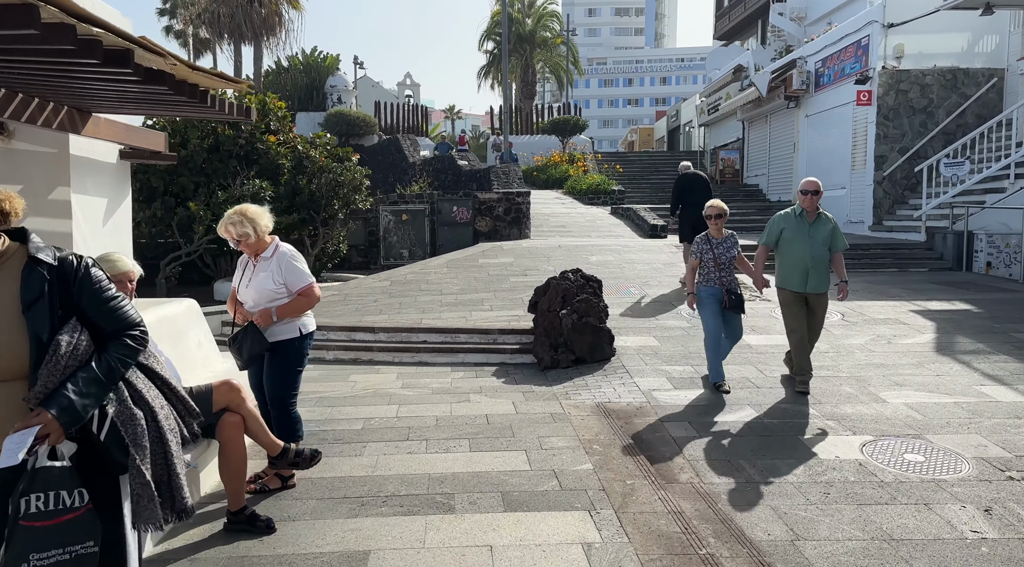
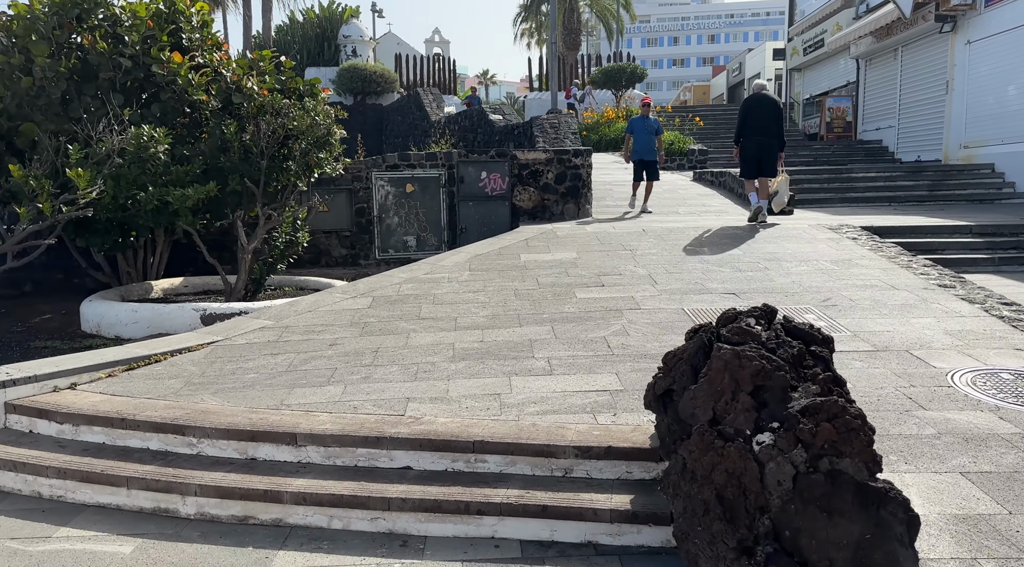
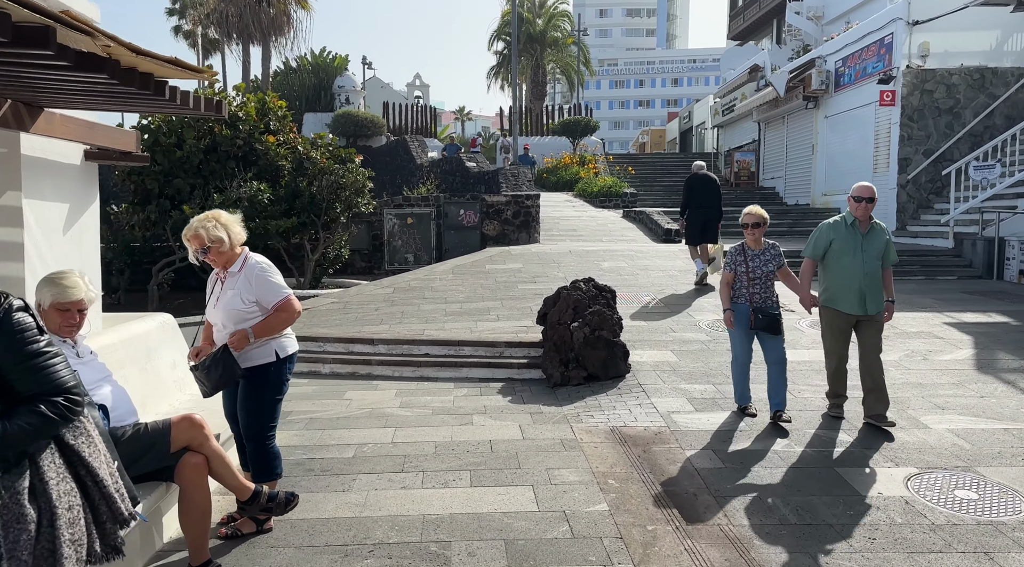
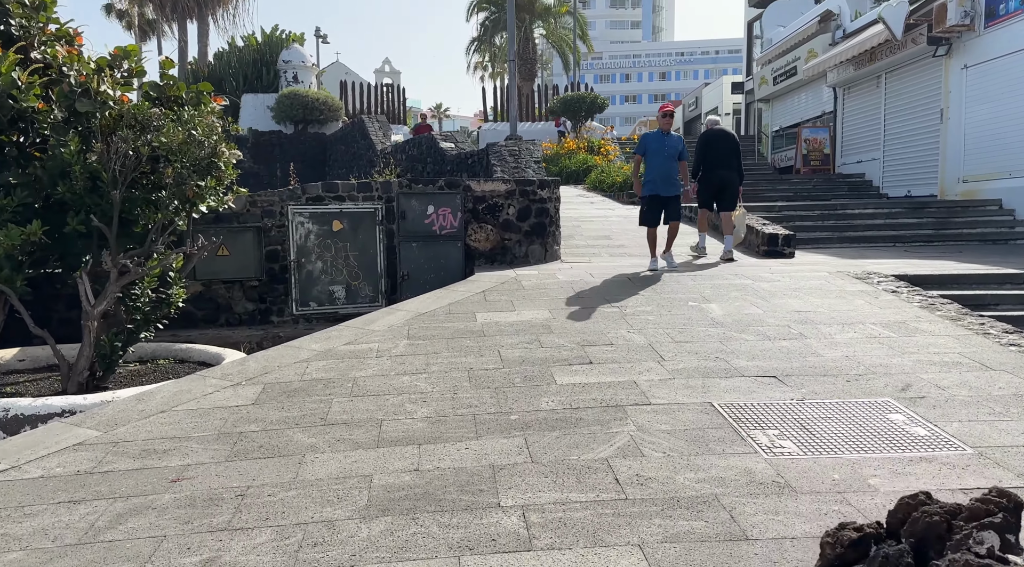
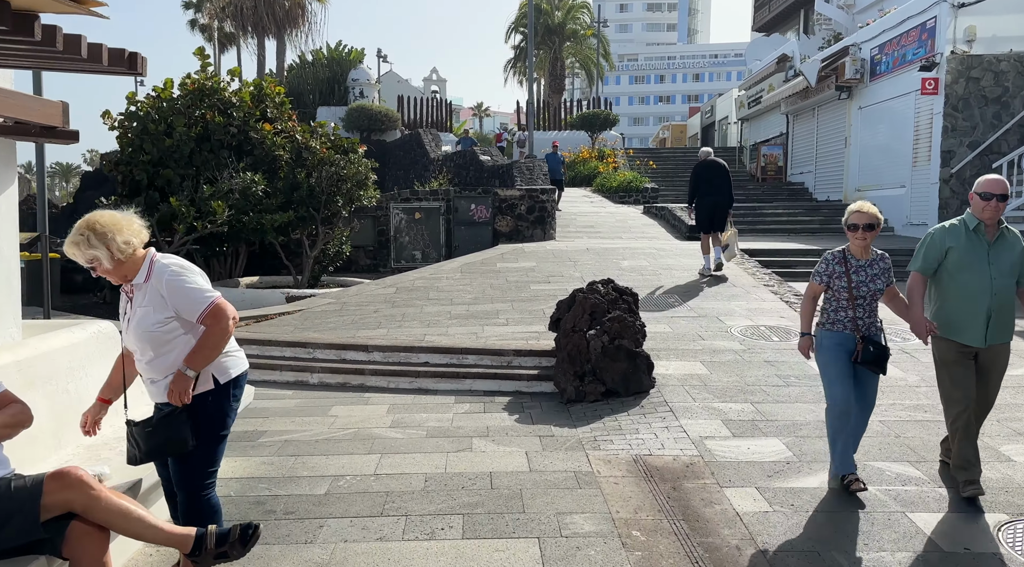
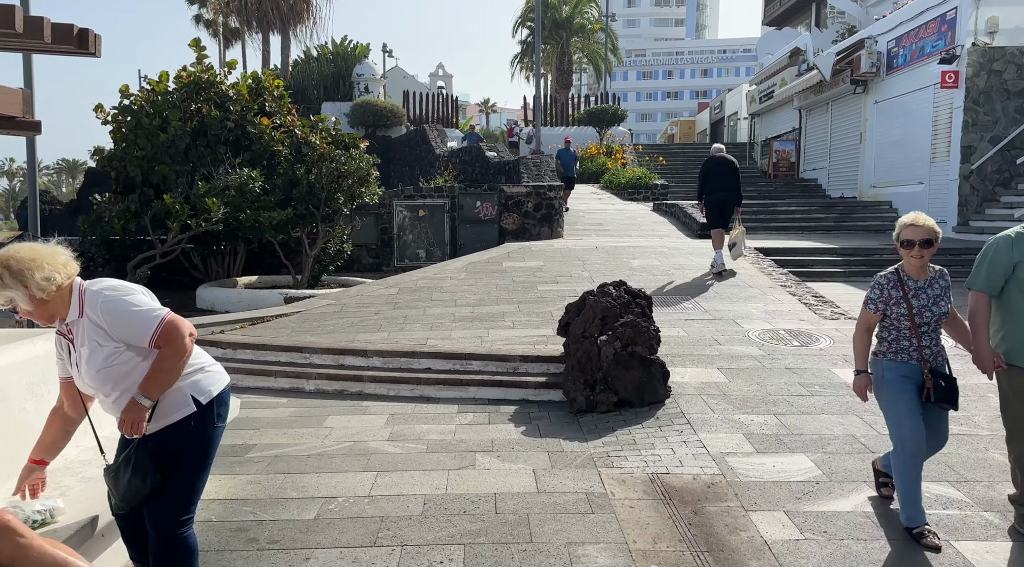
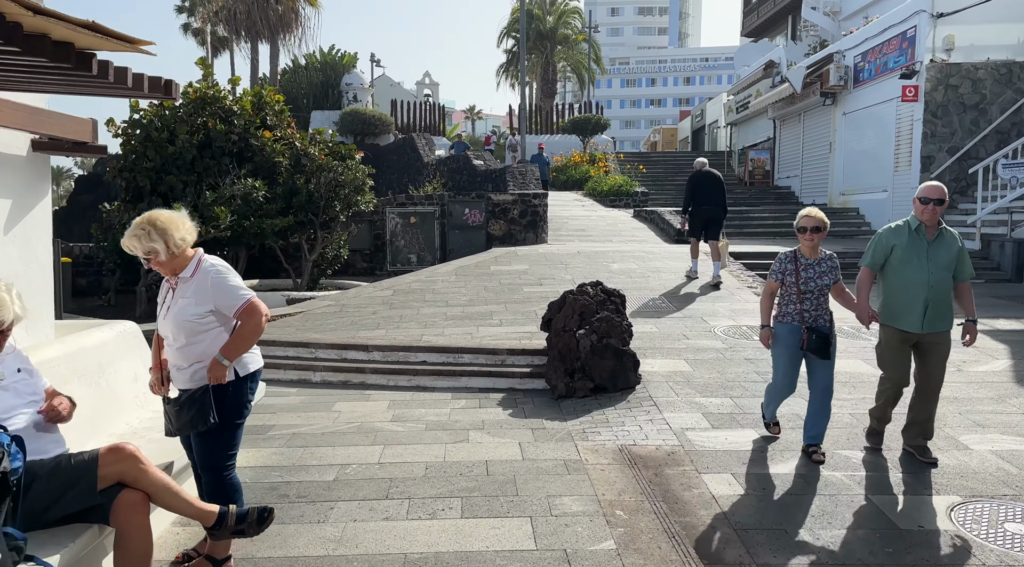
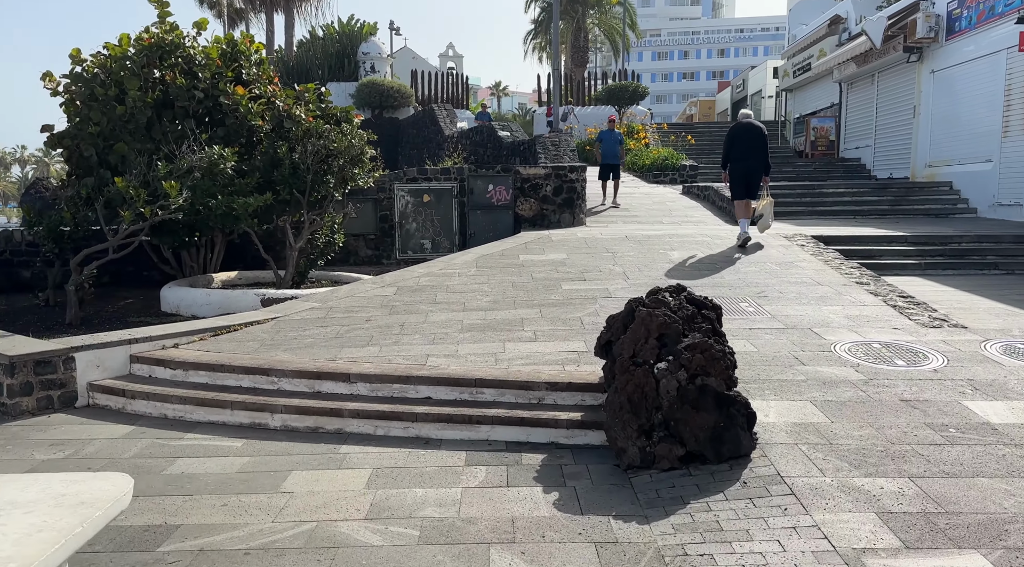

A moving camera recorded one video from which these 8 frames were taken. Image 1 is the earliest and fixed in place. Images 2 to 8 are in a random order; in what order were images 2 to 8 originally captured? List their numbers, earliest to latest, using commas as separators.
3, 7, 5, 6, 8, 2, 4
